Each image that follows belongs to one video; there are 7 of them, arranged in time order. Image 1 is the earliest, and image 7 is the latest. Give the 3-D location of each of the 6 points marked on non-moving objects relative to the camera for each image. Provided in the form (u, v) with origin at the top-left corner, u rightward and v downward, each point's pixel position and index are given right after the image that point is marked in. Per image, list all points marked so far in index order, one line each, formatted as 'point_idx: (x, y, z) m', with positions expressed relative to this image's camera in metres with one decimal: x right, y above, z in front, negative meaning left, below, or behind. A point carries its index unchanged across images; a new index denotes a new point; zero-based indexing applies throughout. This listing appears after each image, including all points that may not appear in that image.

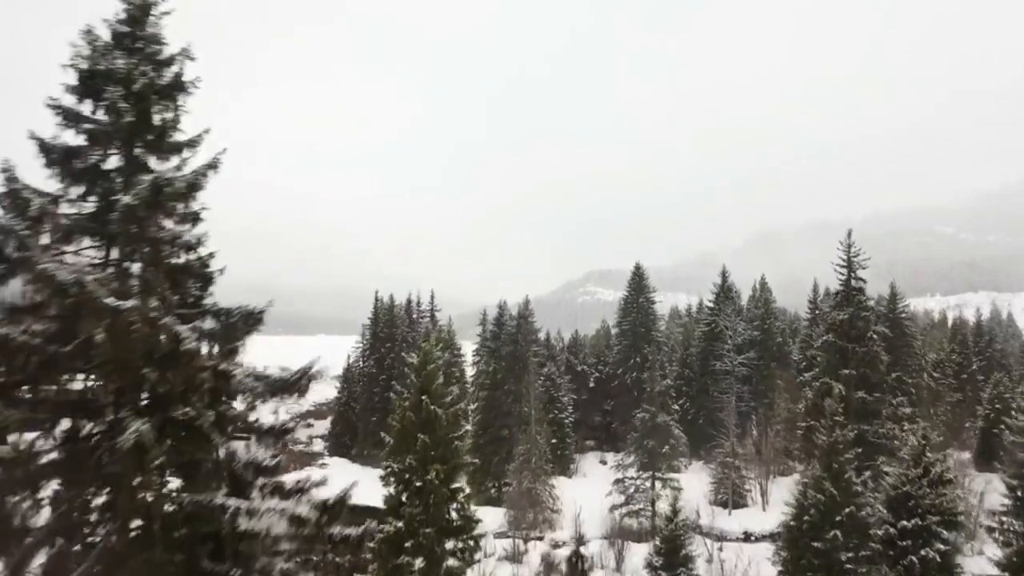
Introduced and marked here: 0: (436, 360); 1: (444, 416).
0: (-2.7, -2.6, +18.6) m
1: (-2.3, -4.4, +18.1) m
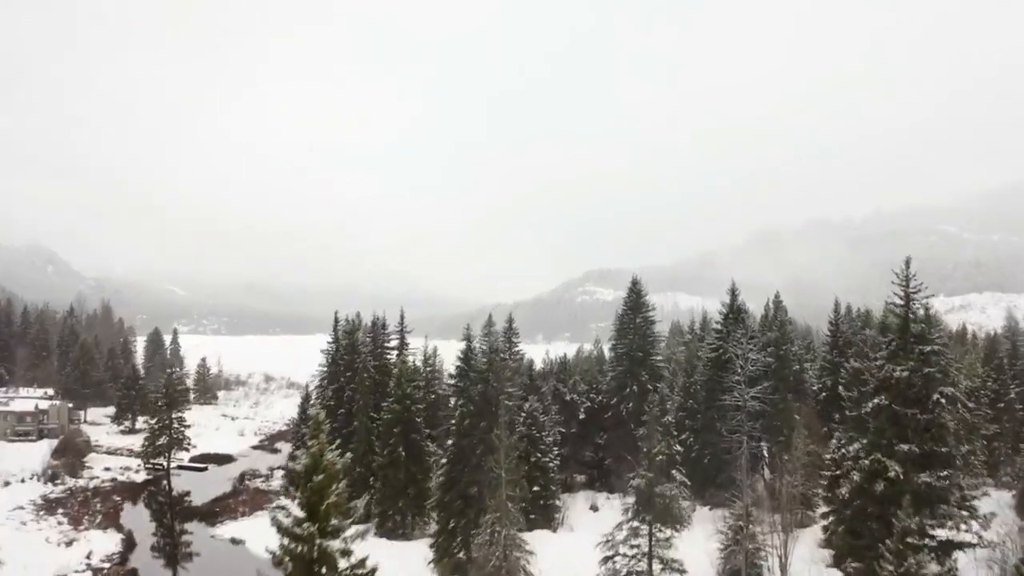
0: (-4.1, -4.1, +13.2) m
1: (-3.8, -5.8, +12.7) m
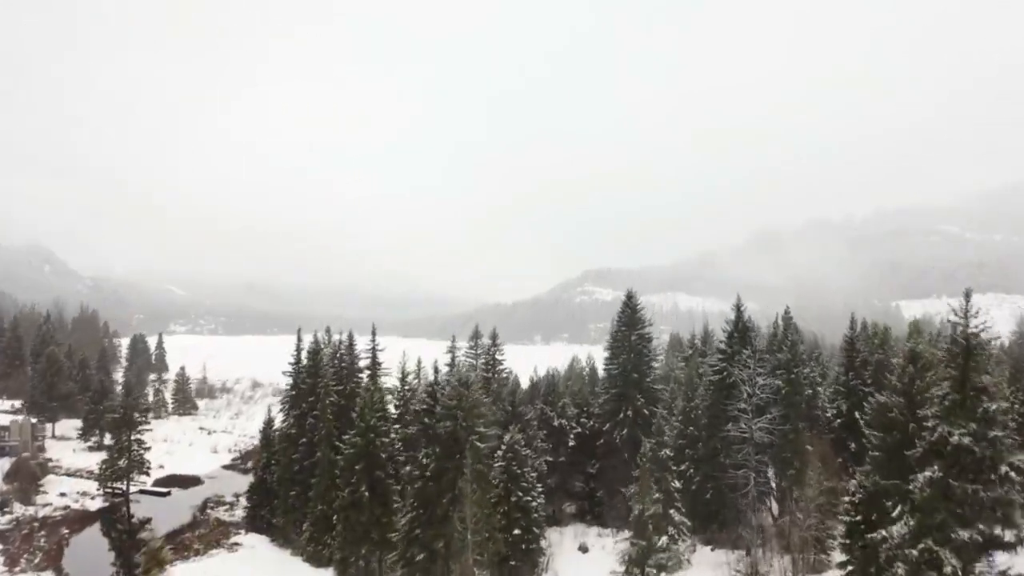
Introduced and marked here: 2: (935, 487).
0: (-5.3, -5.0, +9.4) m
1: (-5.0, -6.7, +8.9) m
2: (+10.8, -5.0, +14.3) m
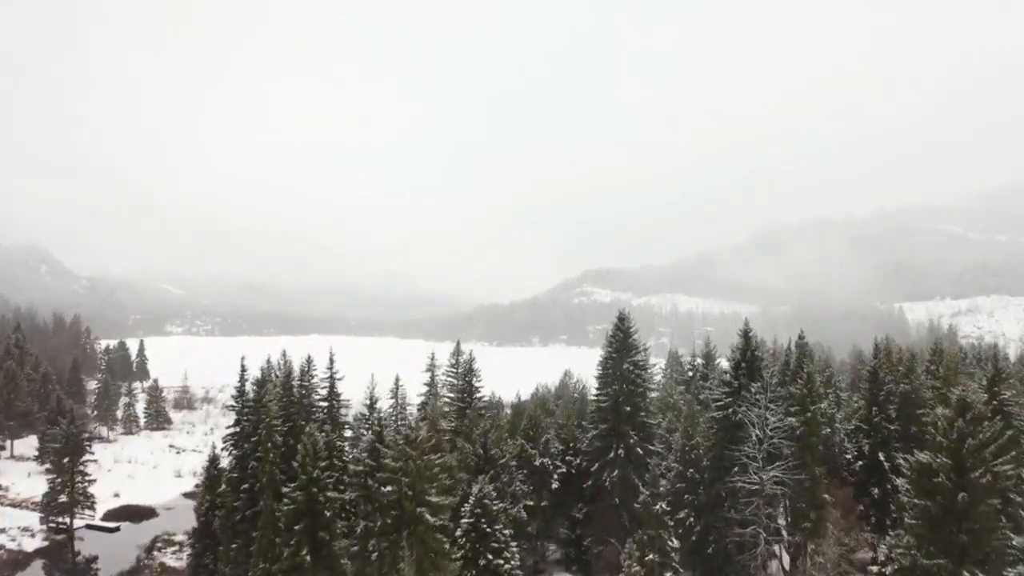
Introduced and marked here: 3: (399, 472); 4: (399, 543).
0: (-6.7, -6.3, +4.9) m
1: (-6.4, -8.0, +4.4) m
2: (+9.4, -6.2, +9.9) m
3: (-3.8, -6.5, +20.2) m
4: (-3.8, -8.9, +19.7) m
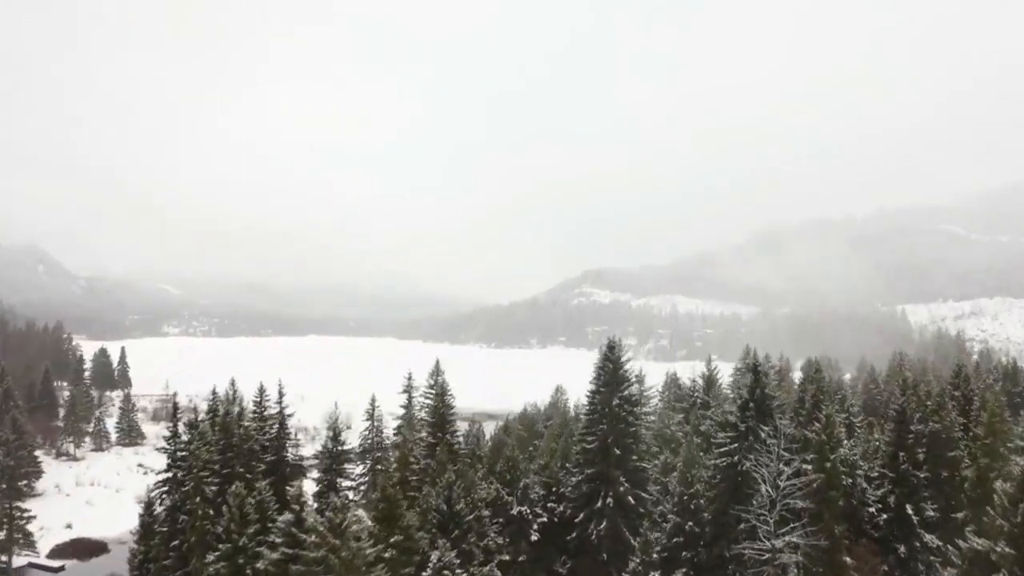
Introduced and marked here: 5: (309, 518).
0: (-8.1, -7.5, +0.8) m
1: (-7.8, -9.2, +0.3) m
2: (+8.0, -7.5, +5.8) m
3: (-5.1, -7.8, +16.1) m
4: (-5.1, -10.1, +15.7) m
5: (-6.1, -6.9, +17.1) m
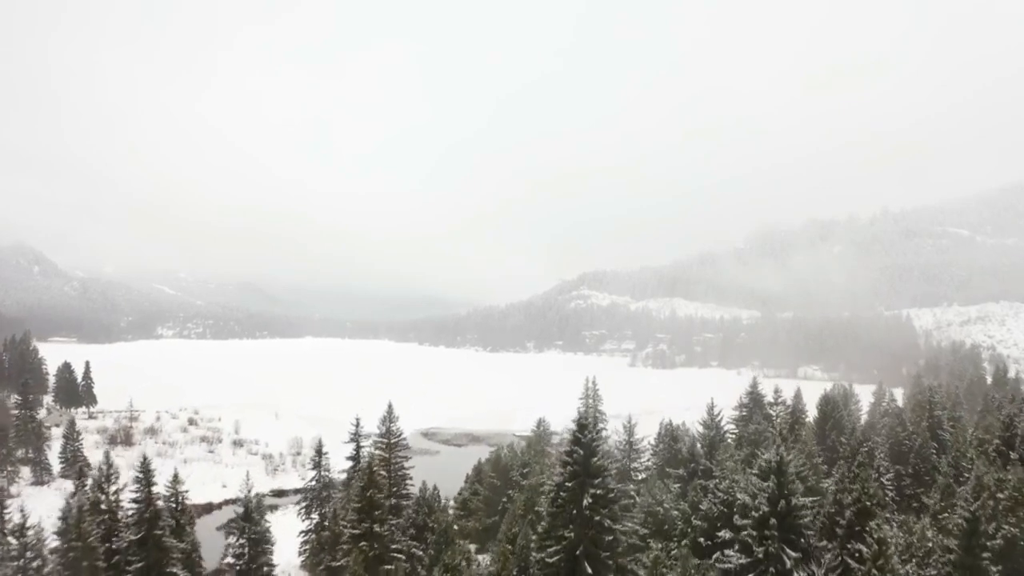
0: (-10.5, -9.7, -6.3) m
1: (-10.2, -11.4, -6.8) m
2: (+5.6, -9.7, -1.3) m
3: (-7.5, -10.0, +9.0) m
4: (-7.5, -12.3, +8.5) m
5: (-8.5, -9.1, +9.9) m
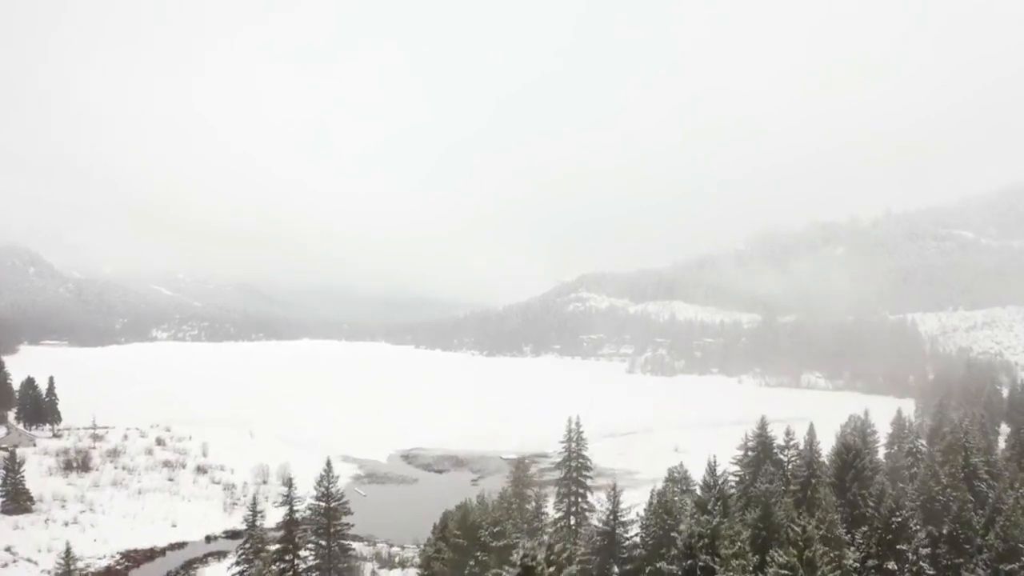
0: (-12.7, -11.8, -12.7) m
1: (-12.4, -13.5, -13.2) m
2: (+3.4, -11.8, -7.8) m
3: (-9.7, -12.1, +2.5) m
4: (-9.7, -14.4, +2.1) m
5: (-10.7, -11.2, +3.5) m
